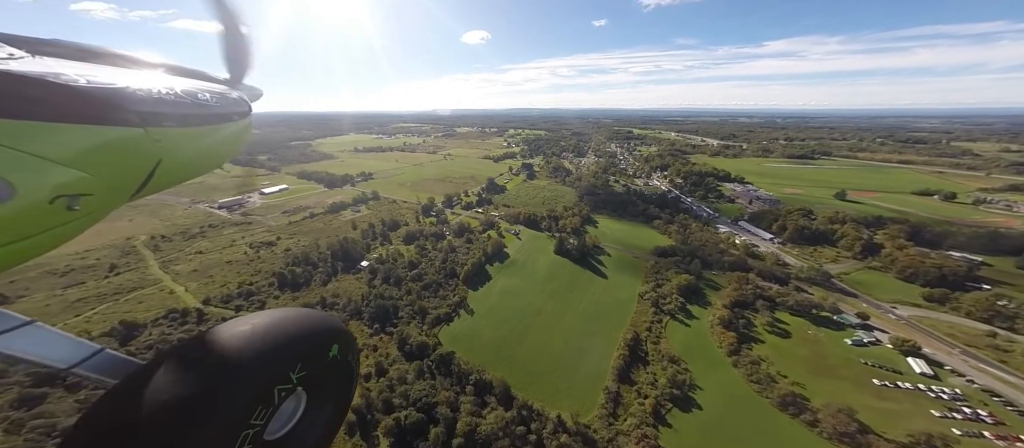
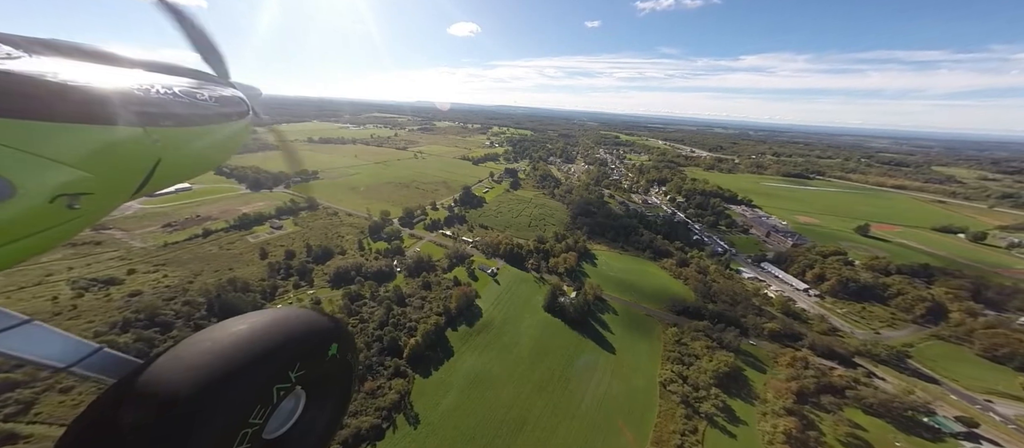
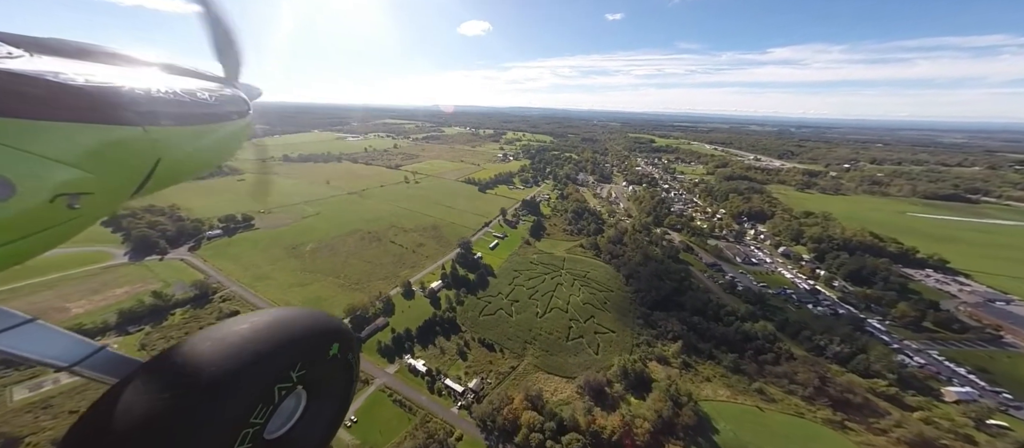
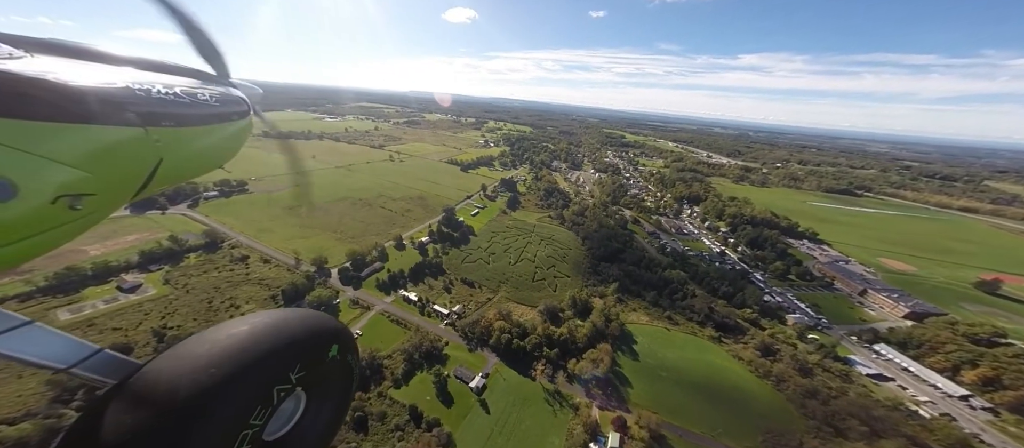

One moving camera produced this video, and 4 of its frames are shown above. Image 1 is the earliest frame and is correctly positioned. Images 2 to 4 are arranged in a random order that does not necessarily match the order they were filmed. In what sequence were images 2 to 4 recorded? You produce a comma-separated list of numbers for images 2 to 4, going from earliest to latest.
2, 4, 3
